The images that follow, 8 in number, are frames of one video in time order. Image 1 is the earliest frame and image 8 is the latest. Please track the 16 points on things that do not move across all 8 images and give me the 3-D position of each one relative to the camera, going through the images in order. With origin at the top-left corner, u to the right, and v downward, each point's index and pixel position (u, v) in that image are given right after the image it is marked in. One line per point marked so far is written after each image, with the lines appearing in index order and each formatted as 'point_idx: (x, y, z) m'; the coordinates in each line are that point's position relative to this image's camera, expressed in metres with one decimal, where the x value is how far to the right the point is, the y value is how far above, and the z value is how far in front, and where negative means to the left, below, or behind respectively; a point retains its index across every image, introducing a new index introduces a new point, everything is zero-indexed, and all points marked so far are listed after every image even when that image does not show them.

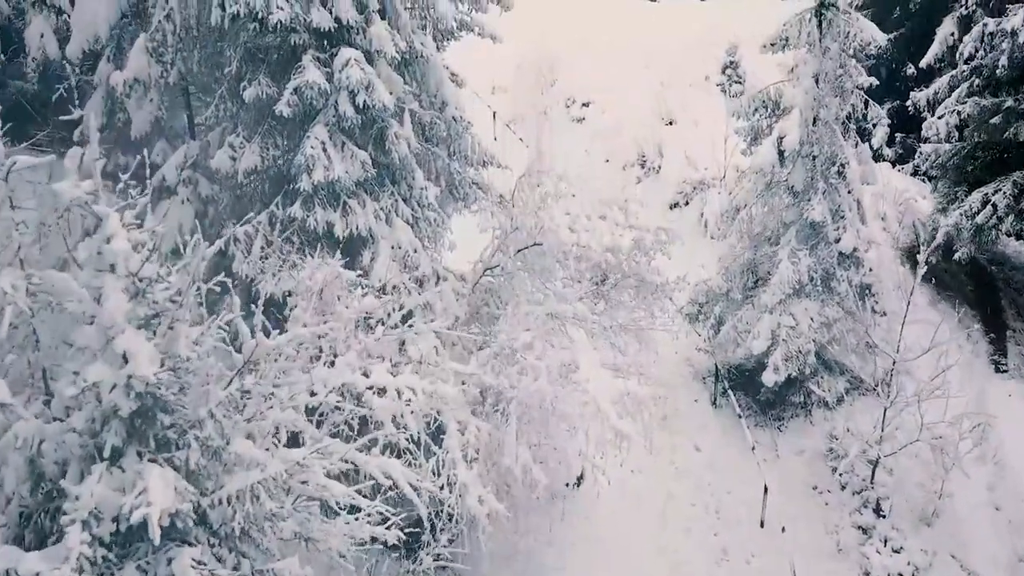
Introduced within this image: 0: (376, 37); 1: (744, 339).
0: (-1.6, +3.1, +8.9) m
1: (+4.5, -1.0, +14.2) m
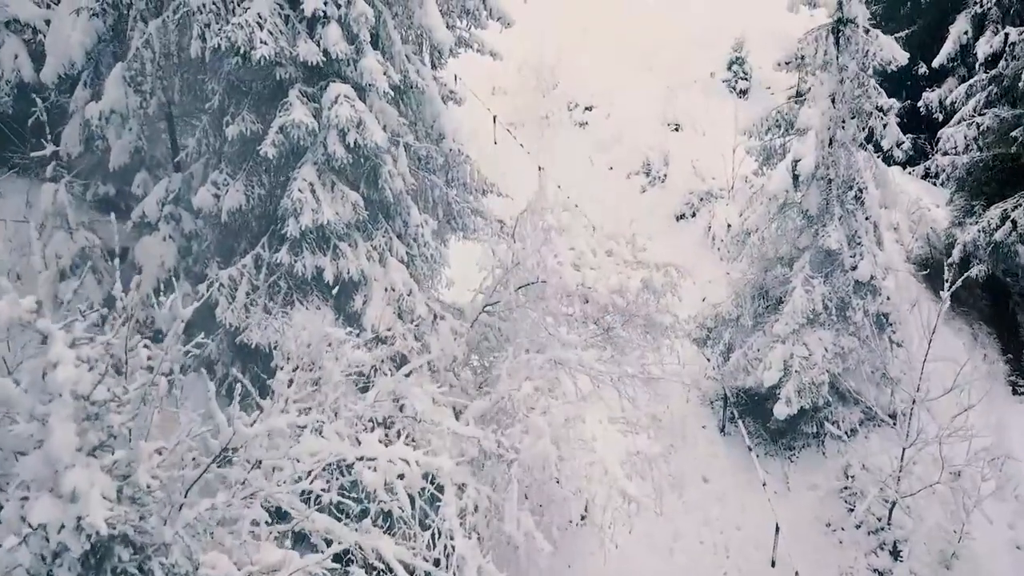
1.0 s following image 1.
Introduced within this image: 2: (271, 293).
0: (-1.6, +2.5, +8.3) m
1: (+4.6, -1.5, +13.7) m
2: (-2.9, -0.1, +8.9) m
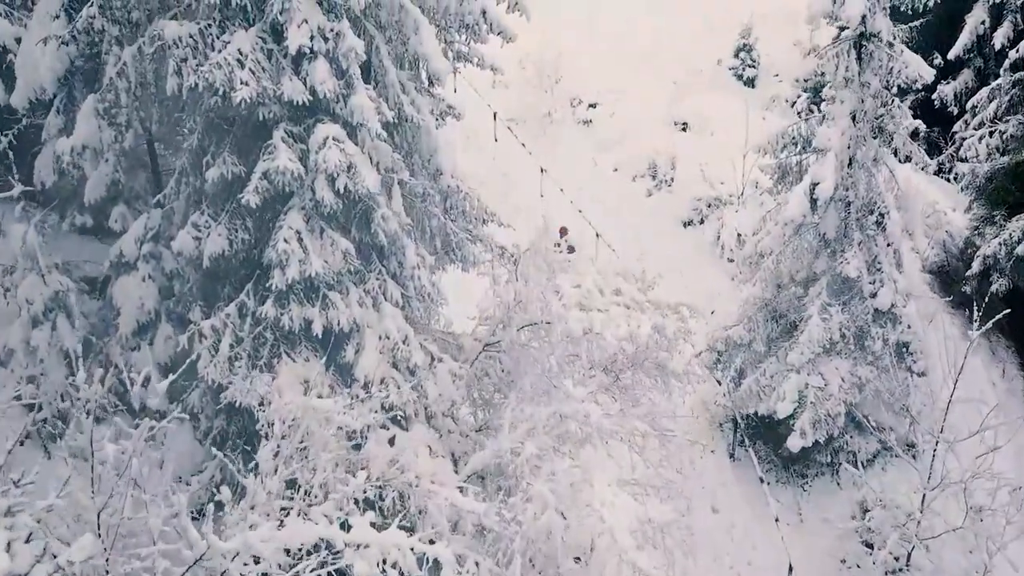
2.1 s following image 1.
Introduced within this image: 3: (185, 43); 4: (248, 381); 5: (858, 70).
0: (-1.6, +1.9, +7.7) m
1: (+4.6, -1.9, +13.1) m
2: (-2.9, -0.6, +8.3) m
3: (-3.3, +2.5, +7.5) m
4: (-2.9, -1.0, +8.0) m
5: (+5.5, +3.5, +11.6) m
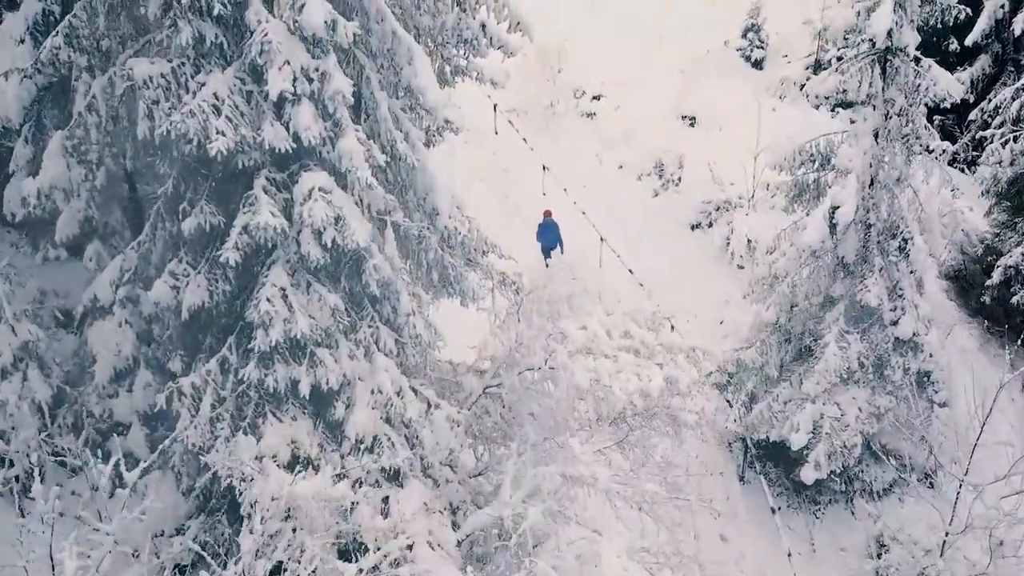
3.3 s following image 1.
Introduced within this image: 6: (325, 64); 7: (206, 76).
0: (-1.6, +1.3, +7.0) m
1: (+4.6, -2.3, +12.6) m
2: (-2.9, -1.2, +7.7) m
3: (-3.3, +1.9, +6.8) m
4: (-2.9, -1.6, +7.4) m
5: (+5.5, +3.0, +10.8) m
6: (-1.7, +2.1, +6.9) m
7: (-2.8, +2.0, +6.8) m
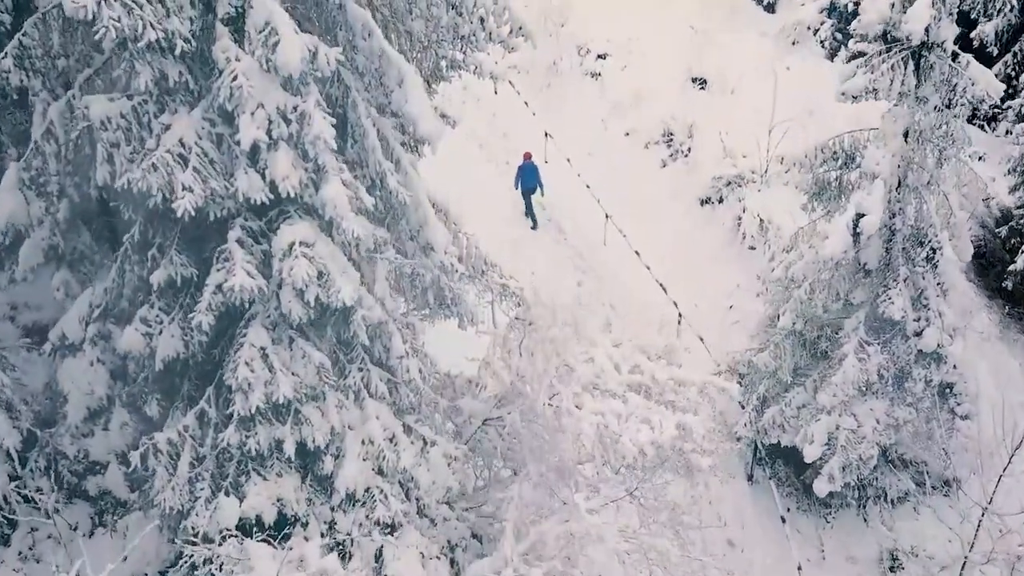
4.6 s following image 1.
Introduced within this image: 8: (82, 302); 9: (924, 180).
0: (-1.6, +0.8, +6.3) m
1: (+4.7, -2.4, +12.1) m
2: (-2.9, -1.7, +7.2) m
3: (-3.3, +1.4, +6.0) m
4: (-2.8, -2.1, +6.9) m
5: (+5.5, +2.8, +9.9) m
6: (-1.7, +1.5, +6.1) m
7: (-2.8, +1.4, +6.0) m
8: (-4.7, -0.2, +7.9) m
9: (+5.8, +1.5, +10.3) m
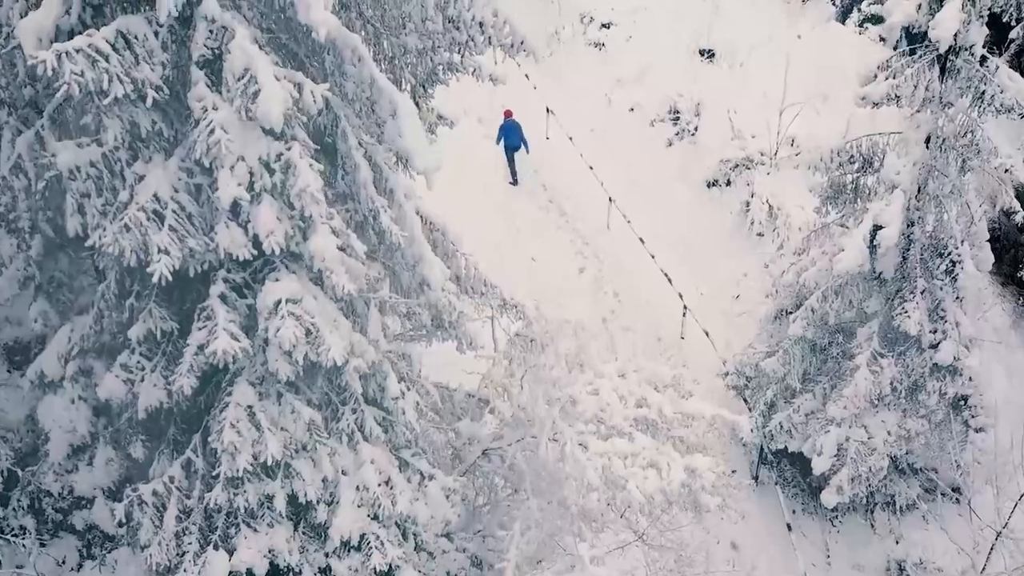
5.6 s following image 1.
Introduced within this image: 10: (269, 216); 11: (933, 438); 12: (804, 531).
0: (-1.6, +0.3, +5.8) m
1: (+4.7, -2.5, +11.8) m
2: (-2.9, -2.1, +6.9) m
3: (-3.3, +0.9, +5.6) m
4: (-2.8, -2.5, +6.7) m
5: (+5.5, +2.6, +9.3) m
6: (-1.7, +1.1, +5.6) m
7: (-2.8, +0.9, +5.5) m
8: (-4.7, -0.5, +7.5) m
9: (+5.8, +1.3, +9.7) m
10: (-1.9, +0.6, +5.6) m
11: (+6.5, -2.3, +11.2) m
12: (+5.1, -4.3, +12.7) m
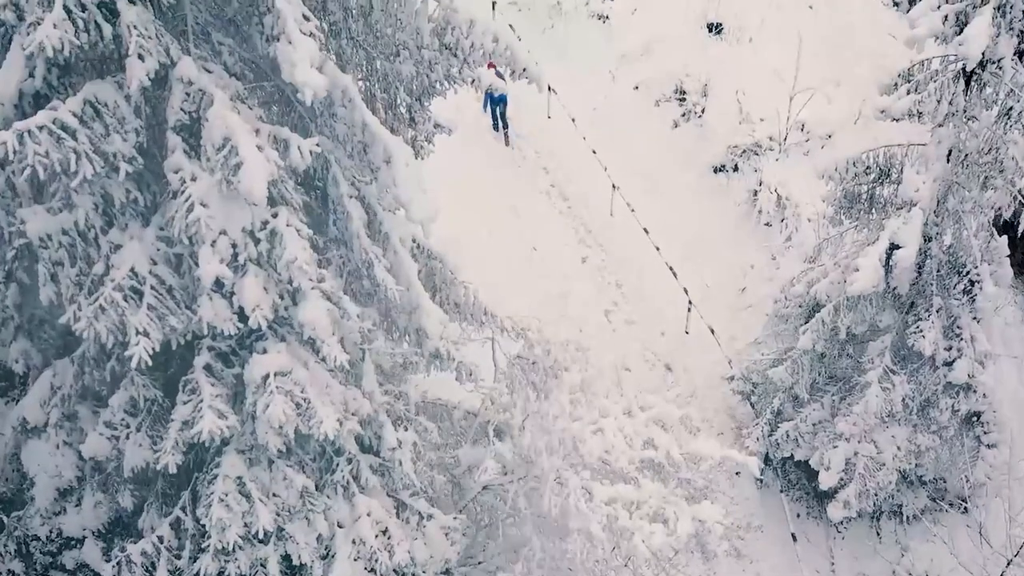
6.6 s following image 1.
0: (-1.6, -0.3, +5.5) m
1: (+4.7, -2.6, +11.6) m
2: (-2.9, -2.6, +6.7) m
3: (-3.3, +0.3, +5.2) m
4: (-2.8, -3.0, +6.5) m
5: (+5.5, +2.3, +8.8) m
6: (-1.7, +0.5, +5.2) m
7: (-2.8, +0.4, +5.1) m
8: (-4.7, -1.0, +7.2) m
9: (+5.9, +1.0, +9.3) m
10: (-1.9, 0.0, +5.2) m
11: (+6.5, -2.5, +10.9) m
12: (+5.1, -4.4, +12.6) m
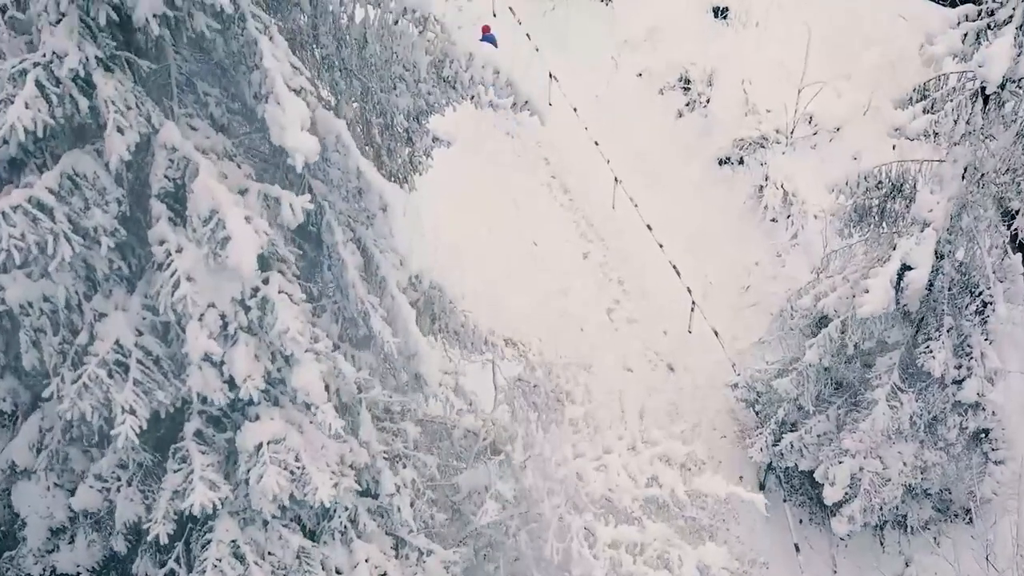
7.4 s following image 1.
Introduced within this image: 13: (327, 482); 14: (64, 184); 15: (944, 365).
0: (-1.6, -0.7, +5.2) m
1: (+4.7, -2.8, +11.5) m
2: (-2.8, -3.0, +6.6) m
3: (-3.3, -0.2, +4.9) m
4: (-2.8, -3.4, +6.4) m
5: (+5.5, +1.9, +8.5) m
6: (-1.7, 0.0, +4.9) m
7: (-2.8, -0.1, +4.9) m
8: (-4.7, -1.4, +7.0) m
9: (+5.9, +0.7, +9.0) m
10: (-1.9, -0.5, +5.0) m
11: (+6.5, -2.7, +10.8) m
12: (+5.2, -4.5, +12.6) m
13: (-1.4, -1.4, +5.4) m
14: (-2.8, +0.7, +4.5) m
15: (+5.7, -1.0, +9.7) m
